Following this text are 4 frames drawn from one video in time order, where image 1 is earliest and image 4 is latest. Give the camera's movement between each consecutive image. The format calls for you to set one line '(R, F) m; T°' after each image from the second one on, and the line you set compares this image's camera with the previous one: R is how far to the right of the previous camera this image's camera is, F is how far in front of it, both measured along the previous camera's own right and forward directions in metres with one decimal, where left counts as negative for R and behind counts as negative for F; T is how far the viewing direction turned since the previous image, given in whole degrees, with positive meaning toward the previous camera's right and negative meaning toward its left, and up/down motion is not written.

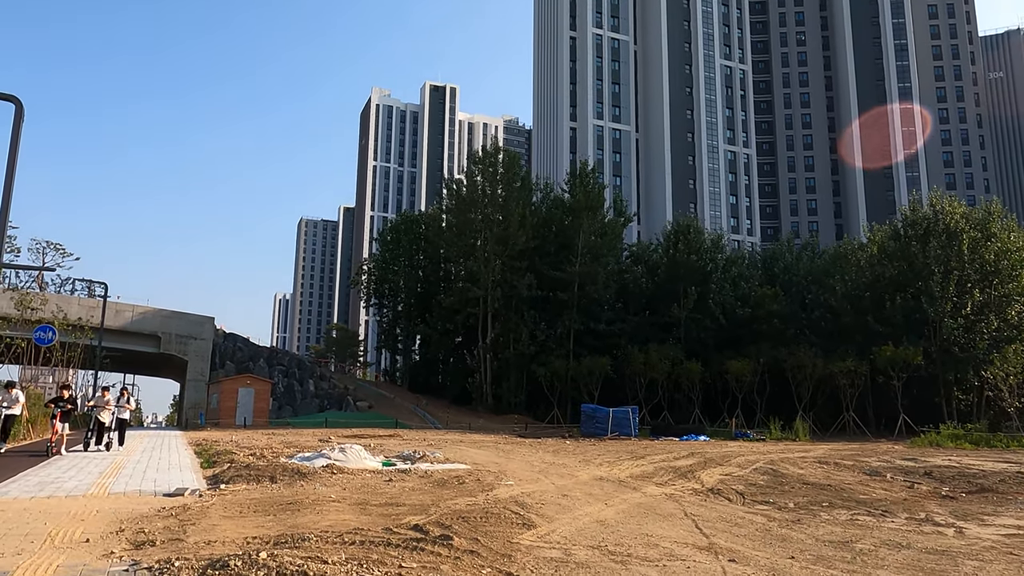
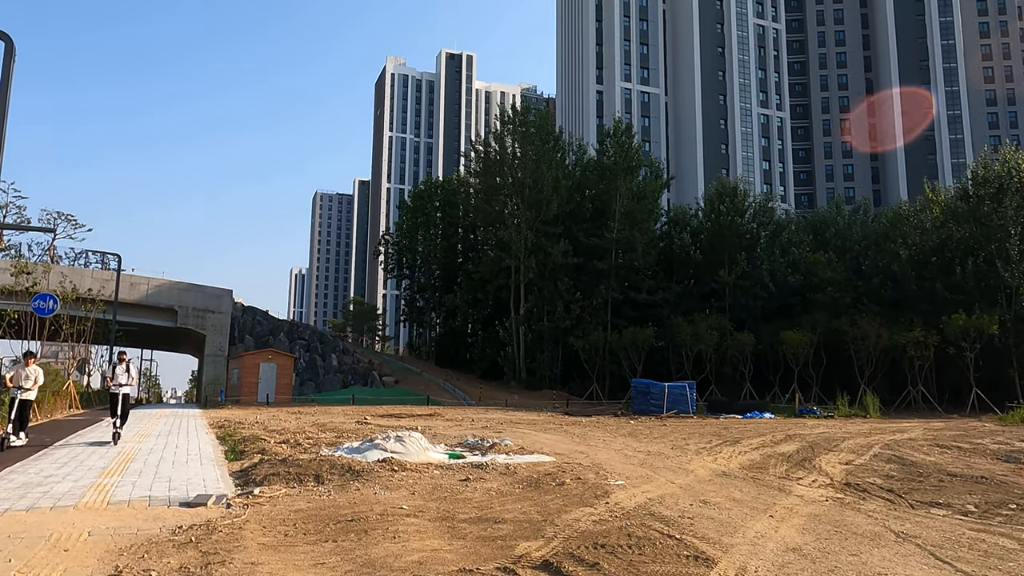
(-1.1, +2.5) m; -1°
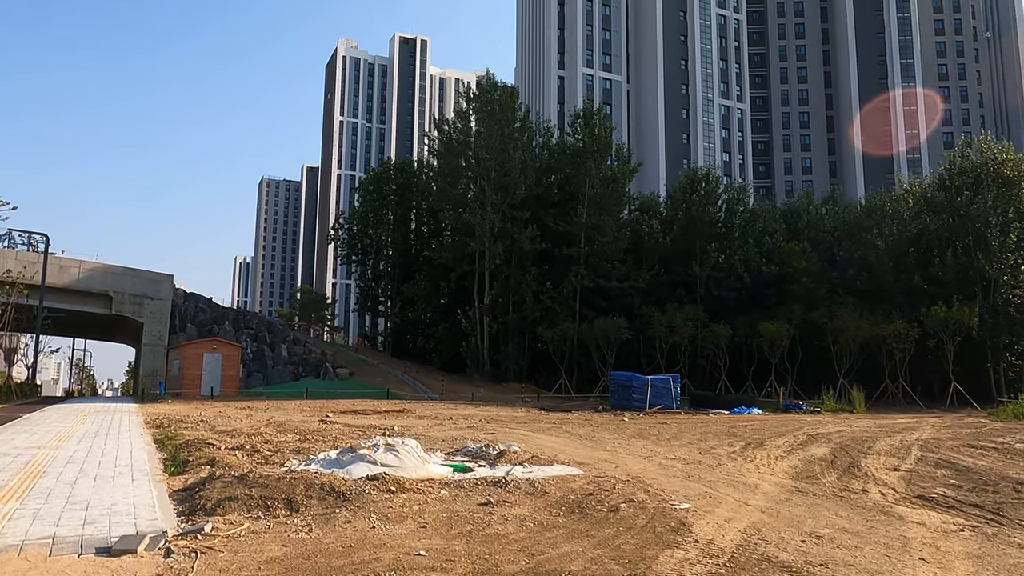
(-0.8, +2.1) m; +4°
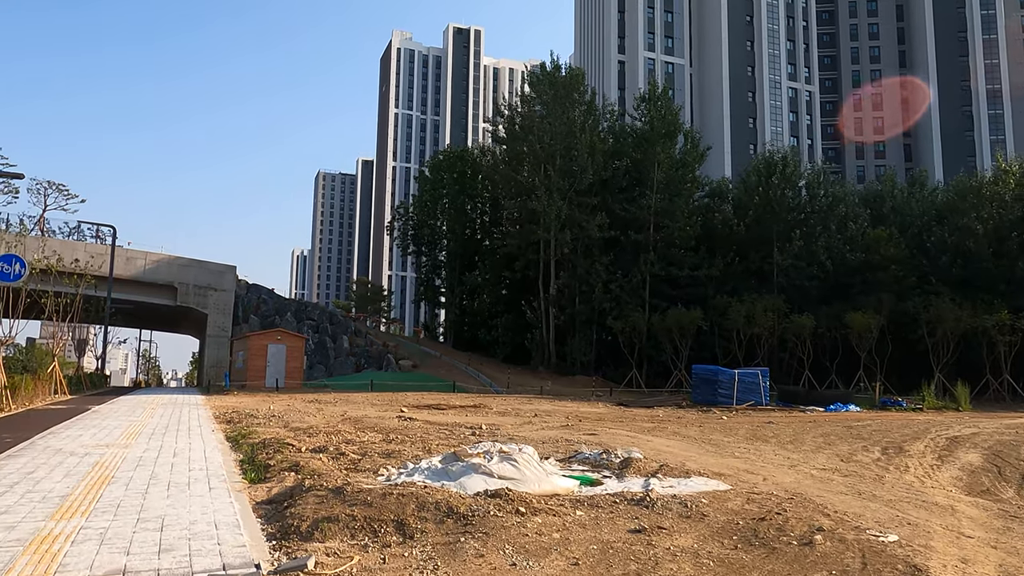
(-0.8, +1.3) m; -4°
